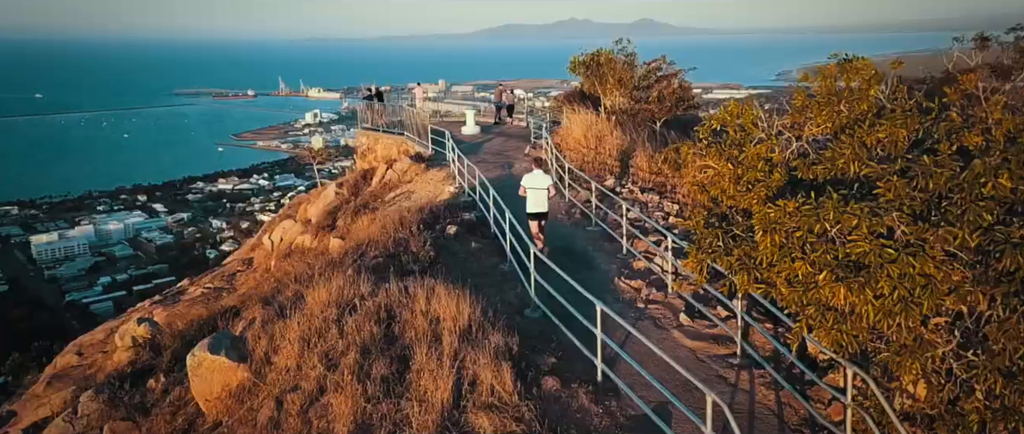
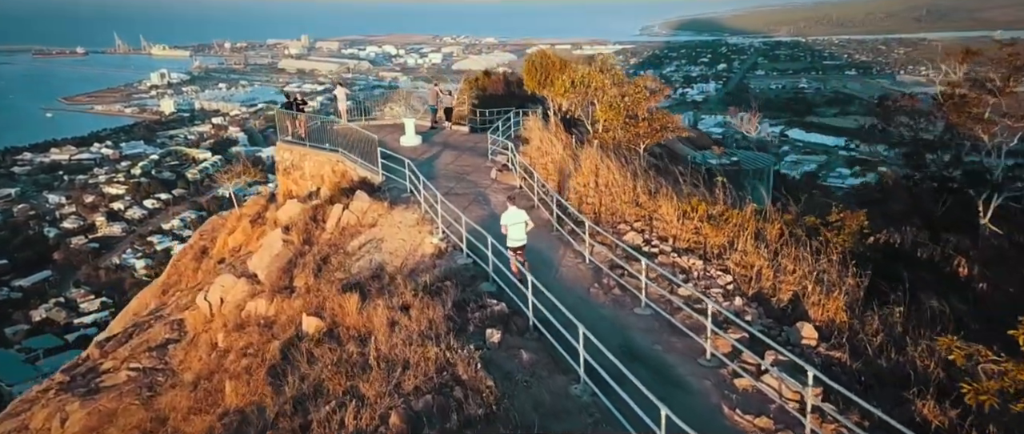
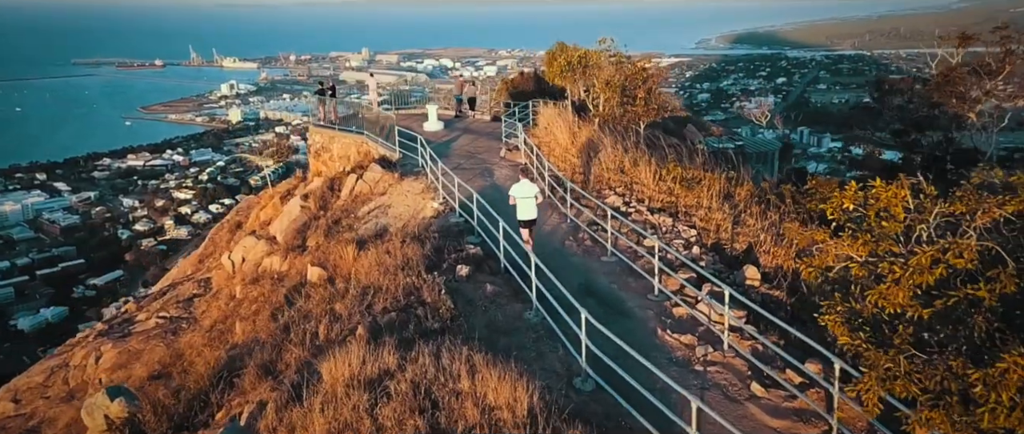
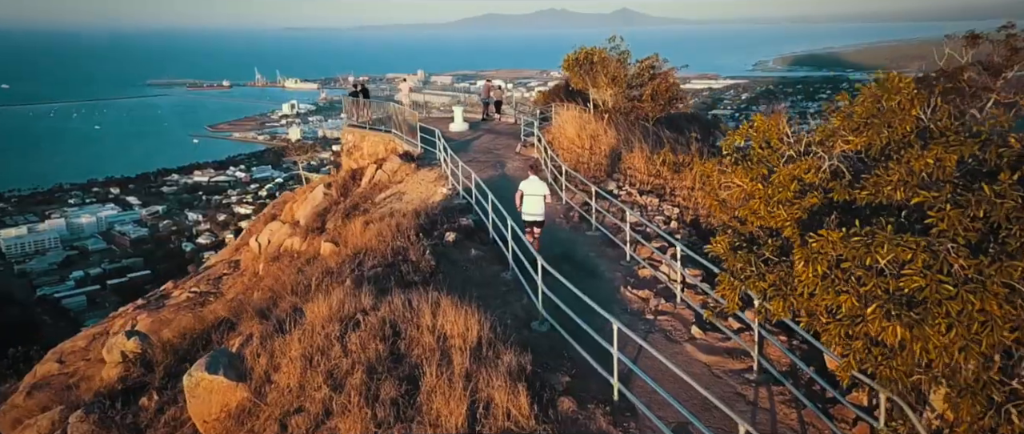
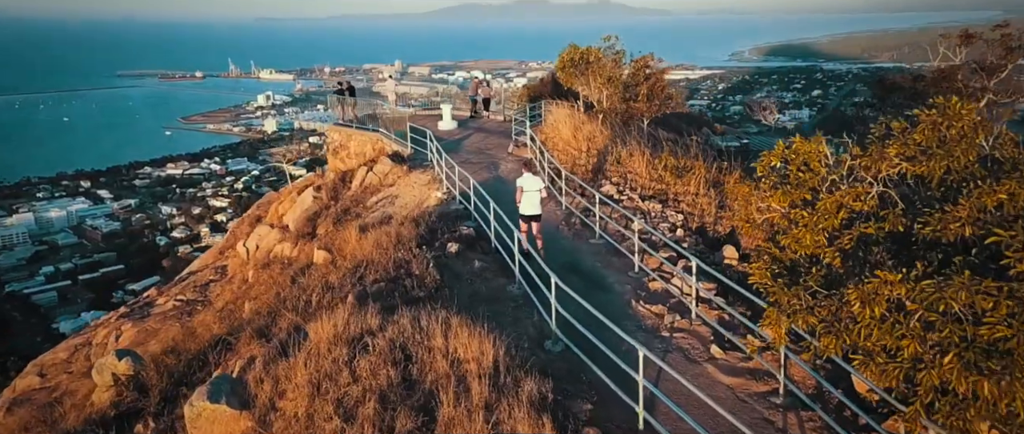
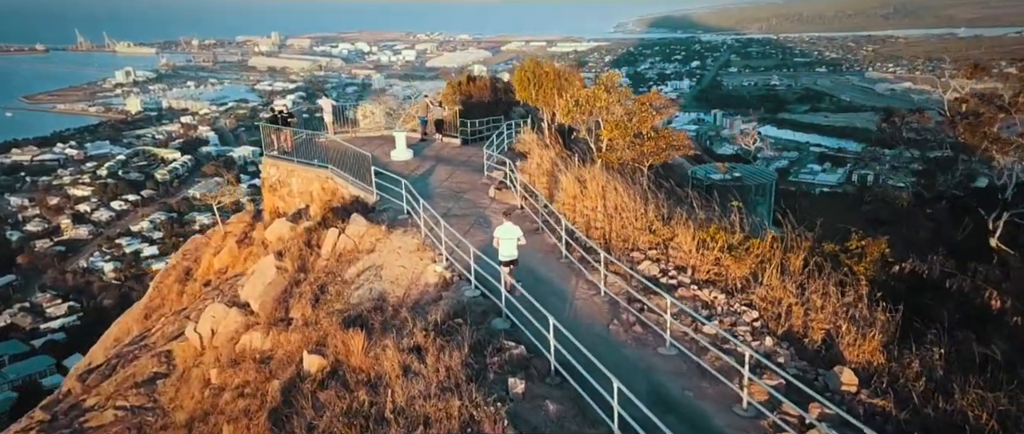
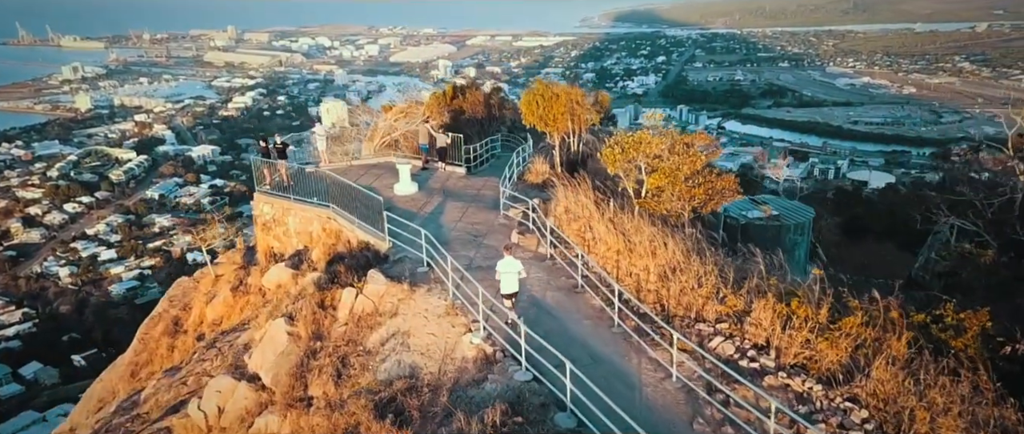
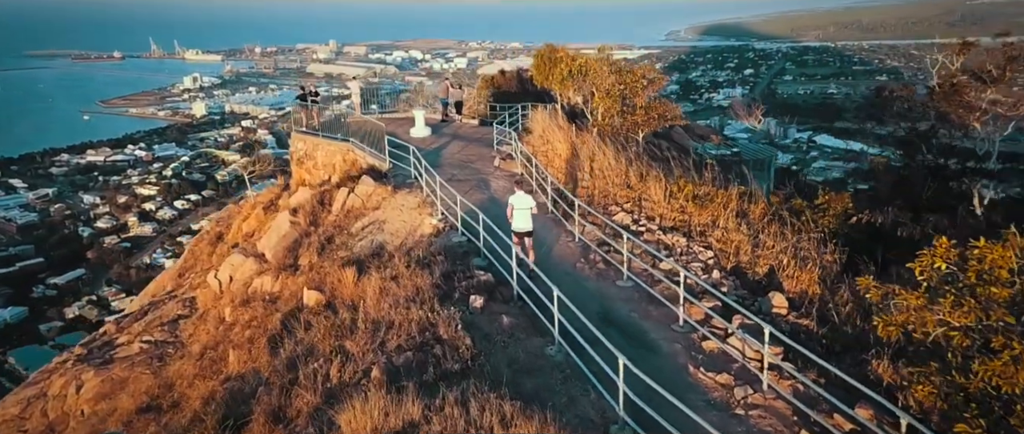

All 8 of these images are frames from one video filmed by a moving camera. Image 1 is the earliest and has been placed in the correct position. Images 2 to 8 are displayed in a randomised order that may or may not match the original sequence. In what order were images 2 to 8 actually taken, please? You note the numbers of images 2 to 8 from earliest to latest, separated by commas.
4, 5, 3, 8, 2, 6, 7
